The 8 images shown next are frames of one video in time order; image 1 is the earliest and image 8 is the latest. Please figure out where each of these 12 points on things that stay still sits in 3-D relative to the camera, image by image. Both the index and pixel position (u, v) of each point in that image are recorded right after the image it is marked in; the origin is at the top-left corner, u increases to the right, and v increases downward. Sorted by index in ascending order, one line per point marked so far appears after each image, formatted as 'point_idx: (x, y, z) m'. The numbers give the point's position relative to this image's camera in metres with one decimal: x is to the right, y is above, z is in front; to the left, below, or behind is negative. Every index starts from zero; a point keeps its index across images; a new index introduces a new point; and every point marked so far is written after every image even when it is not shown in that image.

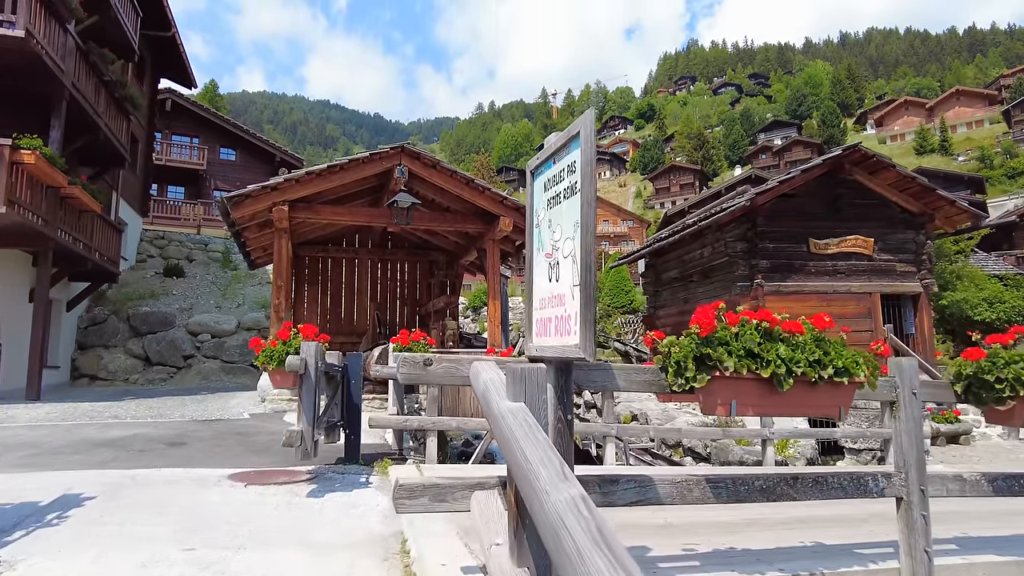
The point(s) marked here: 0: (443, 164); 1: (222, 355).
0: (-1.0, +1.8, +9.7) m
1: (-6.6, -1.5, +14.9) m
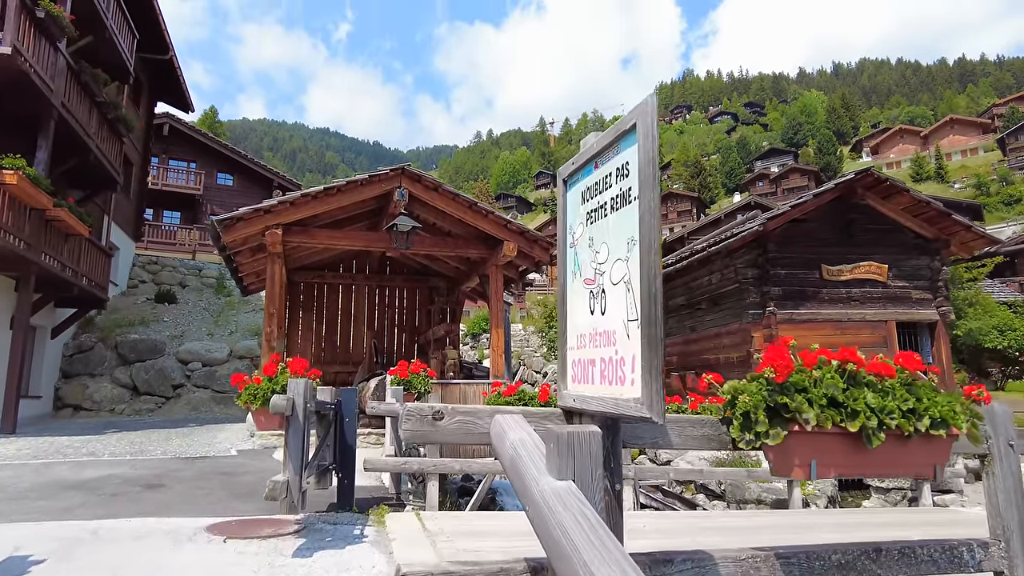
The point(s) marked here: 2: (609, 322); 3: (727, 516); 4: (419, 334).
0: (-1.0, +1.5, +9.3) m
1: (-6.6, -2.1, +14.4) m
2: (+0.3, -0.1, +1.8) m
3: (+1.9, -2.0, +5.8) m
4: (-1.7, -0.8, +12.0) m
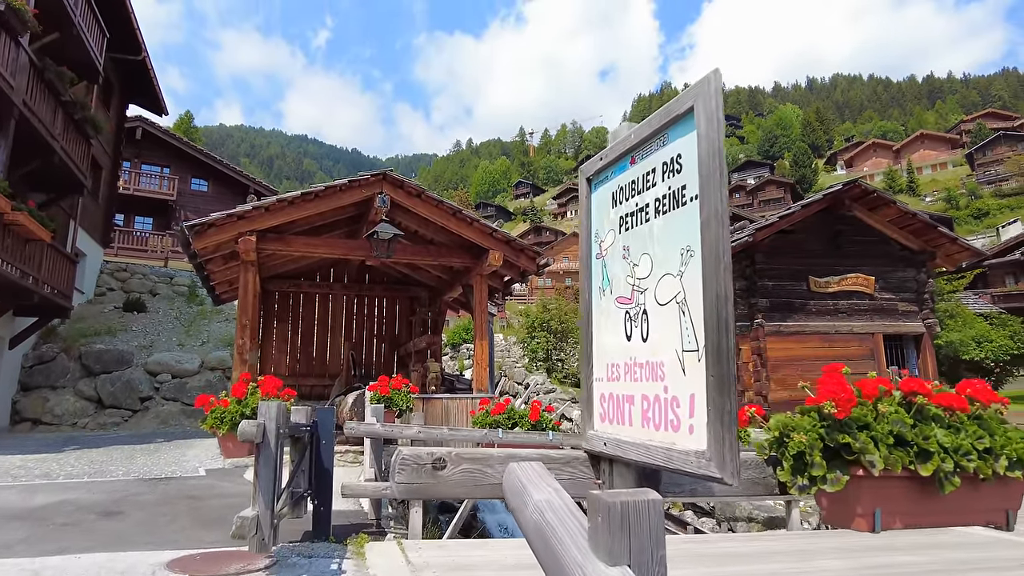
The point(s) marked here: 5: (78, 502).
0: (-1.2, +1.3, +9.0) m
1: (-7.0, -2.3, +13.8) m
2: (+0.3, -0.1, +1.4) m
3: (+1.8, -2.1, +5.5) m
4: (-2.0, -1.0, +11.6) m
5: (-3.8, -1.9, +5.7) m
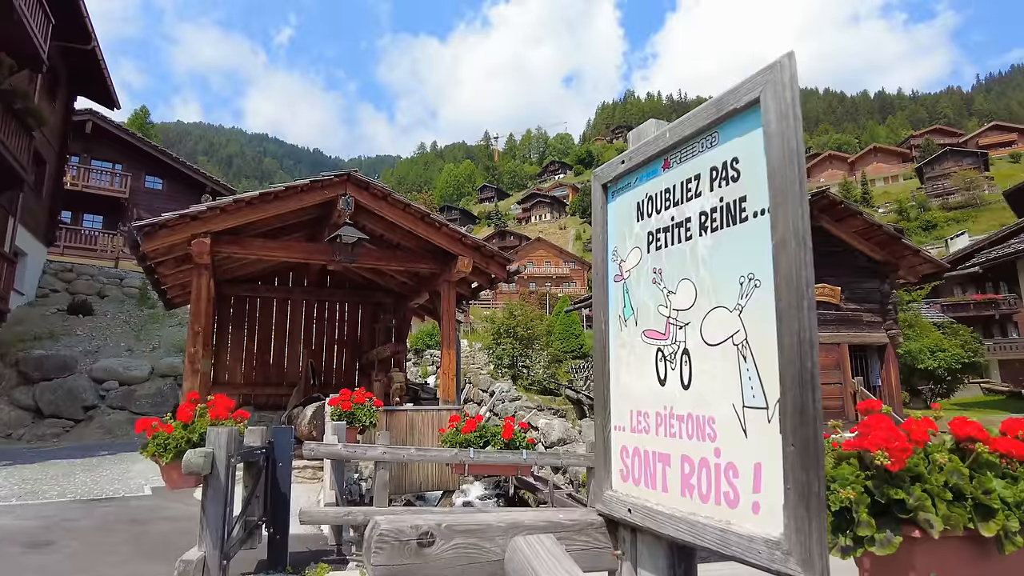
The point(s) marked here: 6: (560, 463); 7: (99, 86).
0: (-1.5, +1.2, +8.6) m
1: (-7.6, -2.4, +13.1) m
2: (+0.3, -0.2, +1.2) m
3: (+1.6, -2.2, +5.3) m
4: (-2.6, -1.1, +11.1) m
5: (-4.0, -1.9, +5.2) m
6: (+0.4, -1.4, +5.3) m
7: (-11.0, +5.4, +17.4) m
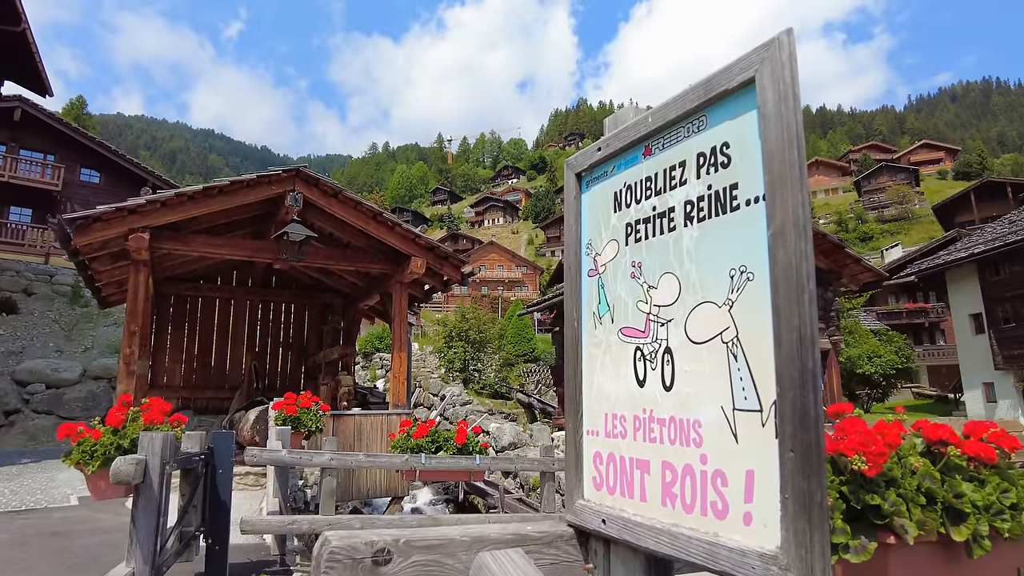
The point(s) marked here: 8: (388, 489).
0: (-2.1, +1.2, +8.4) m
1: (-8.6, -2.3, +12.3) m
2: (+0.3, -0.2, +1.1) m
3: (+1.2, -2.3, +5.3) m
4: (-3.4, -1.1, +10.8) m
5: (-4.4, -1.9, +4.8) m
6: (0.0, -1.4, +5.2) m
7: (-12.1, +5.5, +16.5) m
8: (-1.4, -2.2, +7.2) m
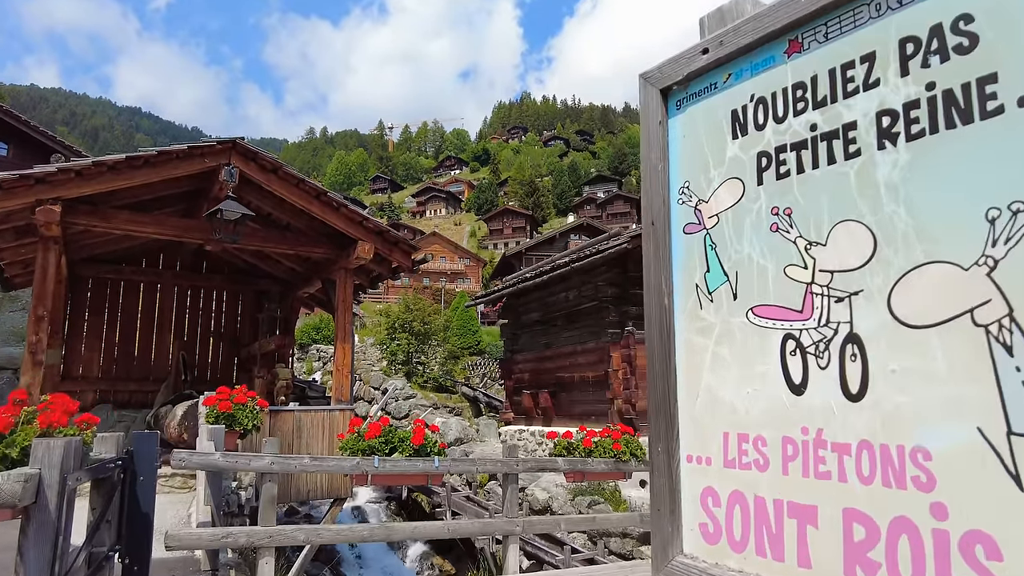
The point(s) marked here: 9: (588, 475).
0: (-2.6, +1.4, +7.7) m
1: (-9.5, -2.0, +11.1) m
2: (+0.4, -0.1, +0.7) m
3: (+0.9, -2.2, +5.0) m
4: (-4.1, -0.9, +10.0) m
5: (-4.6, -1.7, +4.0) m
6: (-0.3, -1.3, +4.8) m
7: (-13.3, +5.9, +14.8) m
8: (-1.8, -2.1, +6.6) m
9: (+0.6, -1.6, +5.6) m
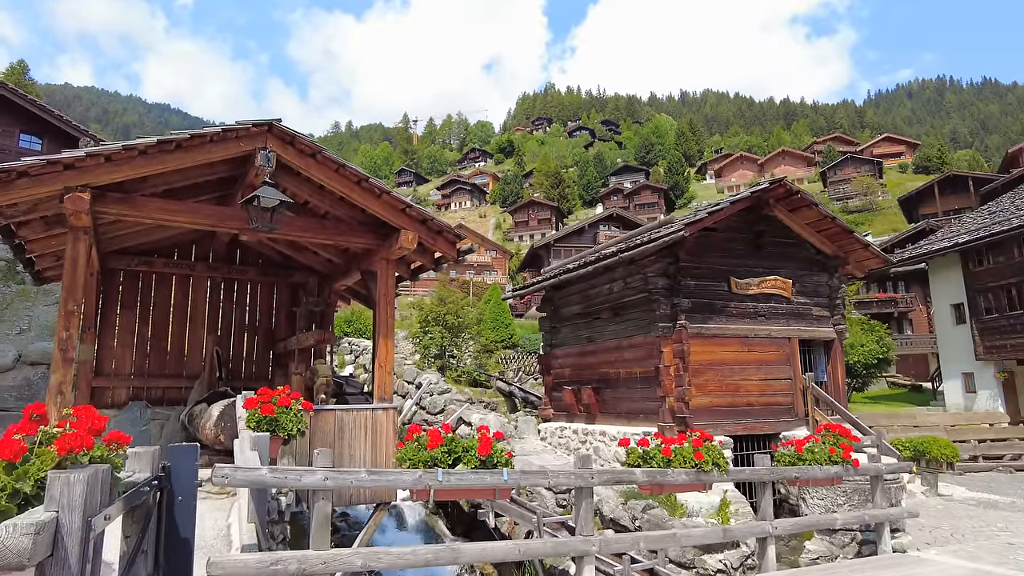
0: (-2.0, +1.5, +7.2) m
1: (-8.8, -1.9, +10.9) m
2: (+0.8, -0.1, +0.1) m
3: (+1.4, -2.1, +4.4) m
4: (-3.4, -0.8, +9.6) m
5: (-4.2, -1.7, +3.6) m
6: (+0.2, -1.3, +4.3) m
7: (-12.4, +6.0, +14.7) m
8: (-1.3, -2.0, +6.2) m
9: (+1.2, -1.5, +5.0) m
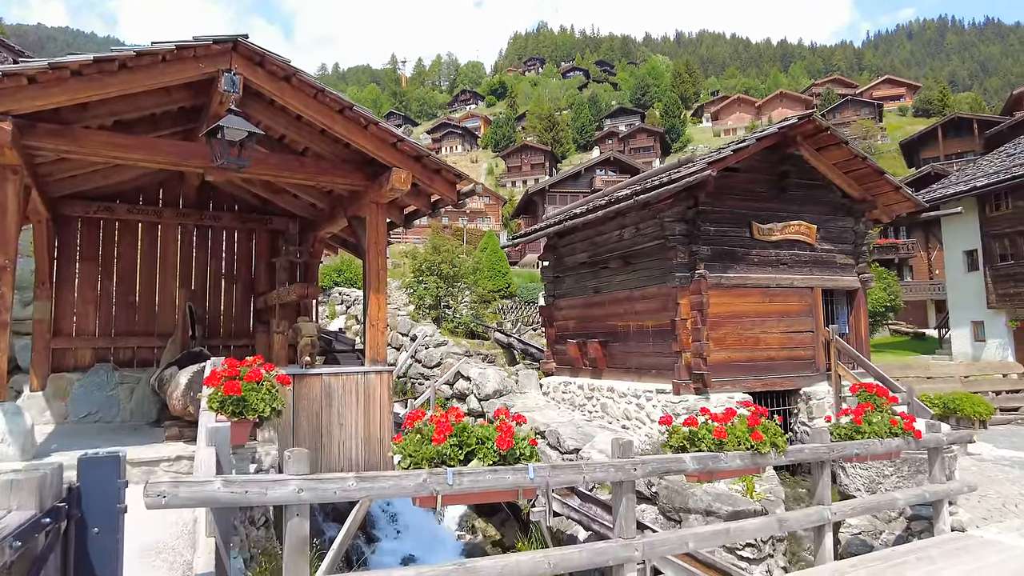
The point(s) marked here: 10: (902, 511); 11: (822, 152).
0: (-1.9, +2.0, +6.1) m
1: (-8.7, -1.1, +10.0) m
2: (+0.9, -0.2, -0.8) m
3: (+1.5, -1.8, +3.6) m
4: (-3.4, -0.1, +8.7) m
5: (-4.0, -1.5, +2.7) m
6: (+0.4, -1.0, +3.4) m
7: (-12.4, +7.1, +13.0) m
8: (-1.2, -1.6, +5.4) m
9: (+1.3, -1.2, +4.2) m
10: (+3.9, -2.3, +6.7) m
11: (+5.2, +2.2, +10.7) m
